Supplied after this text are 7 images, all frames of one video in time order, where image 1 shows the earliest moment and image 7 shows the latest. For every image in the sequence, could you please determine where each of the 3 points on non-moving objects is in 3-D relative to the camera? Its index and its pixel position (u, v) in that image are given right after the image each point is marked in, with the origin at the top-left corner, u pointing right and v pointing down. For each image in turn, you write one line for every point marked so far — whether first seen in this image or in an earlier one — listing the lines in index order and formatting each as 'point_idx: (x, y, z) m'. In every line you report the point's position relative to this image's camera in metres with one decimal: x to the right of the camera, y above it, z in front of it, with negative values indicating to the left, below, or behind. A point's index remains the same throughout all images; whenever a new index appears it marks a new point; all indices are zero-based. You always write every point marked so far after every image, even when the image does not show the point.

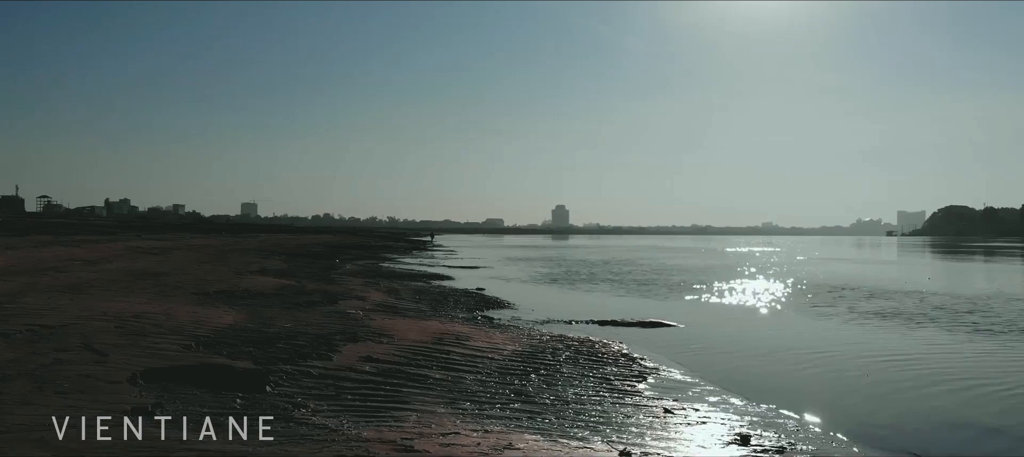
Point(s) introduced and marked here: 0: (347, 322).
0: (-3.6, -2.0, +13.7) m
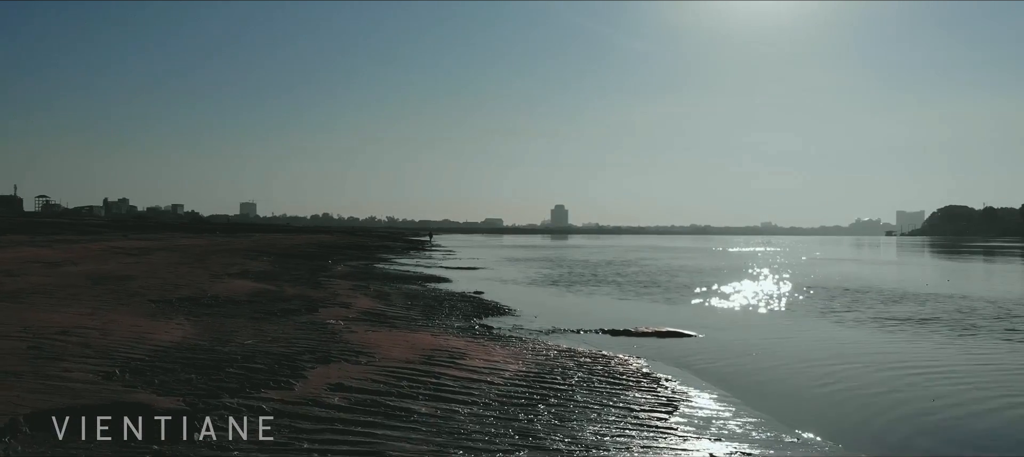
0: (-3.5, -2.0, +11.7) m
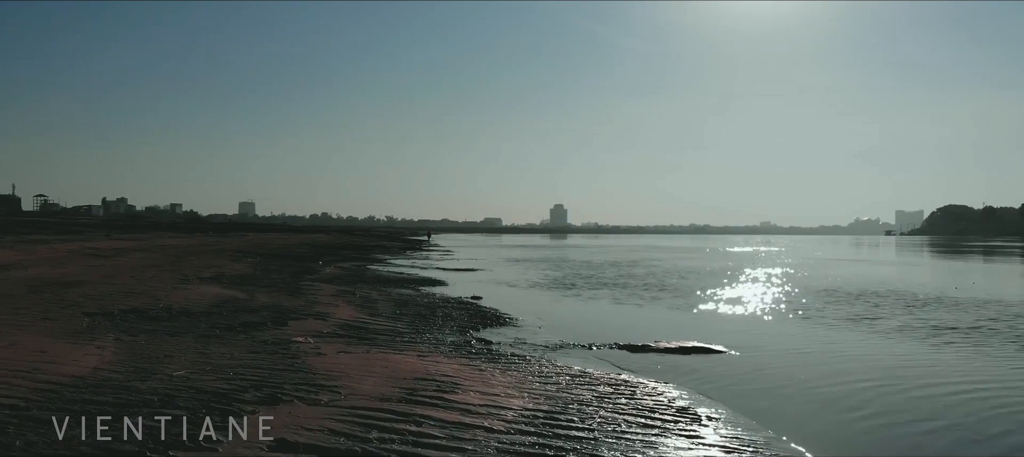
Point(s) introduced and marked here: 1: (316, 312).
0: (-3.5, -2.0, +9.4) m
1: (-4.9, -2.1, +16.0) m
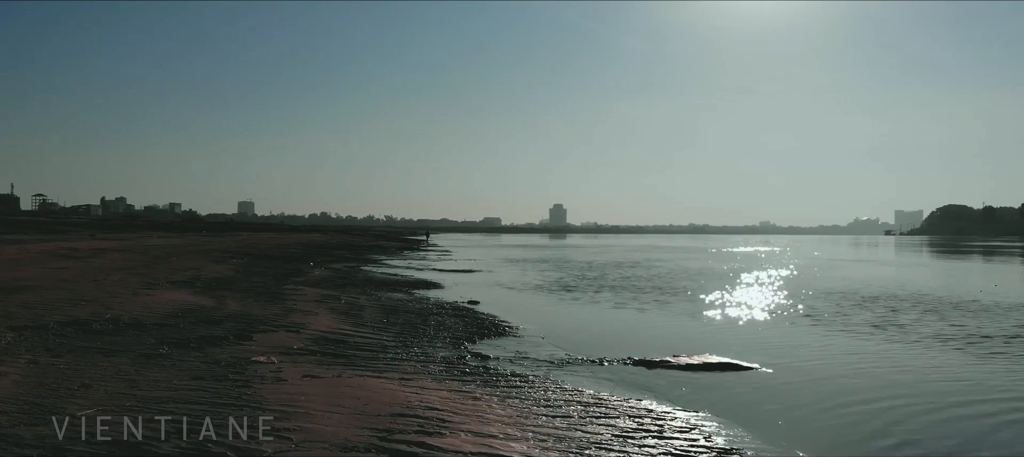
0: (-3.5, -2.0, +7.6) m
1: (-4.9, -2.1, +14.2) m
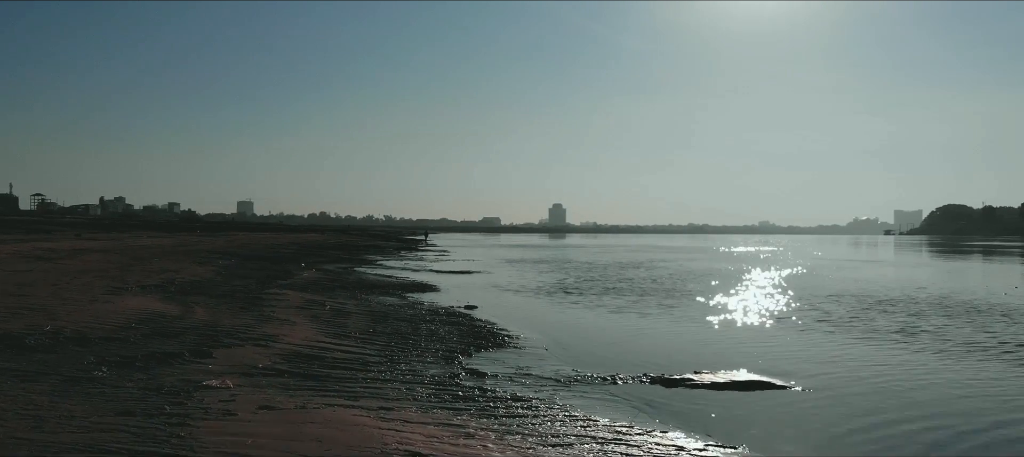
0: (-3.4, -2.0, +6.0) m
1: (-4.9, -2.0, +12.5) m
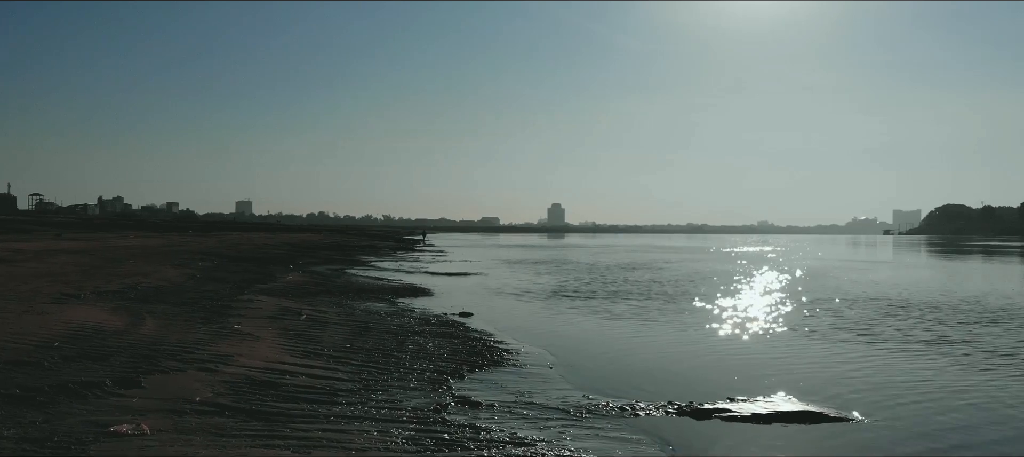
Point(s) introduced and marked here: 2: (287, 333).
0: (-3.4, -2.0, +4.0) m
1: (-4.9, -2.0, +10.6) m
2: (-4.6, -2.2, +13.3) m
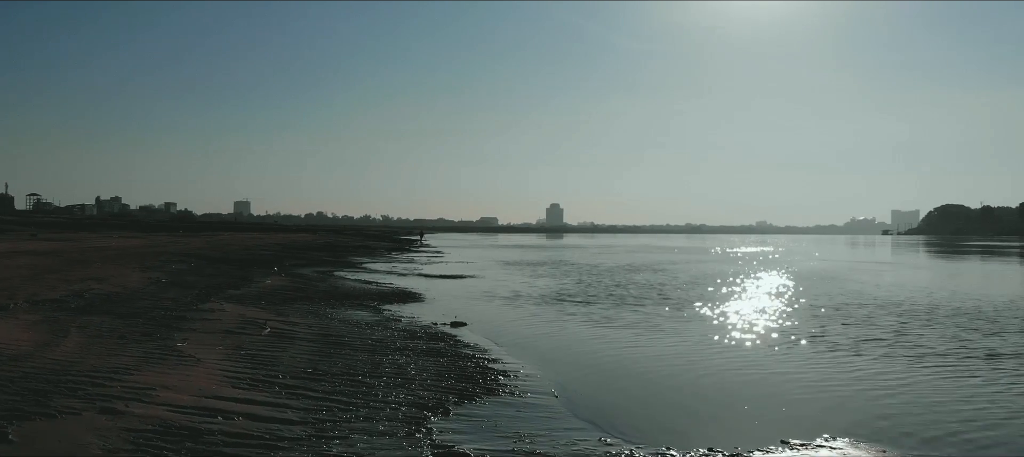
0: (-3.5, -2.0, +1.9) m
1: (-4.9, -2.0, +8.4) m
2: (-4.7, -2.2, +11.1) m
